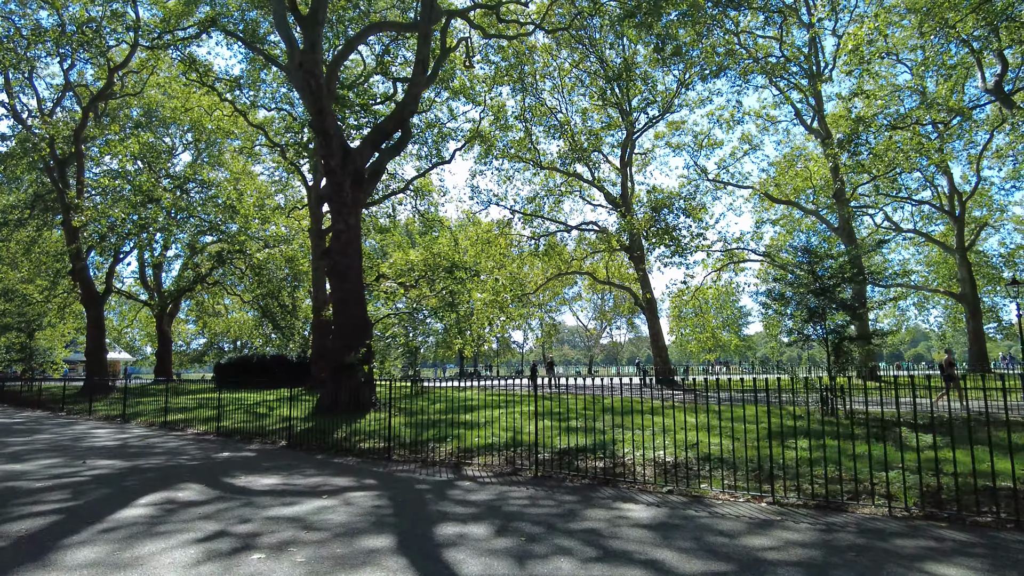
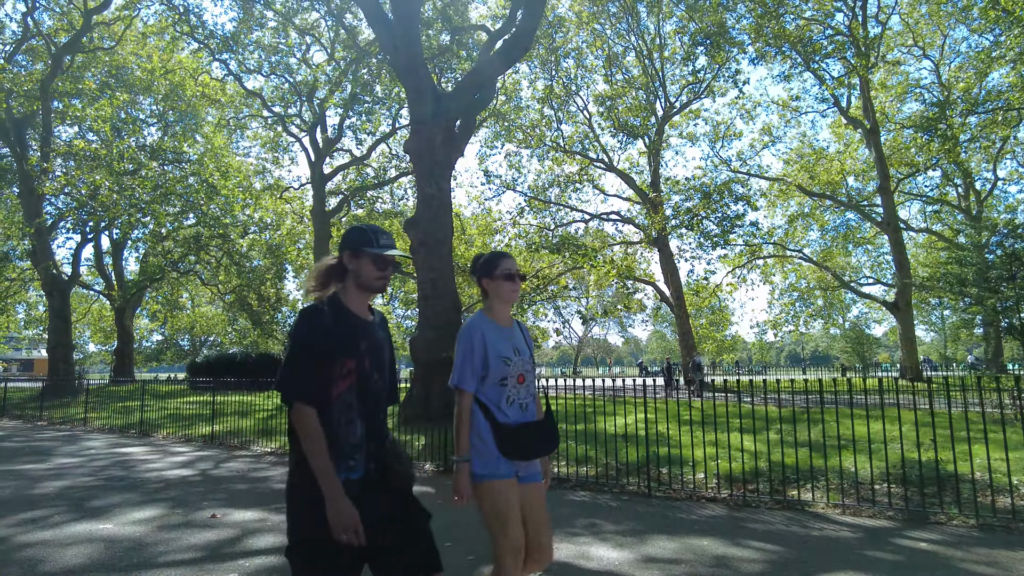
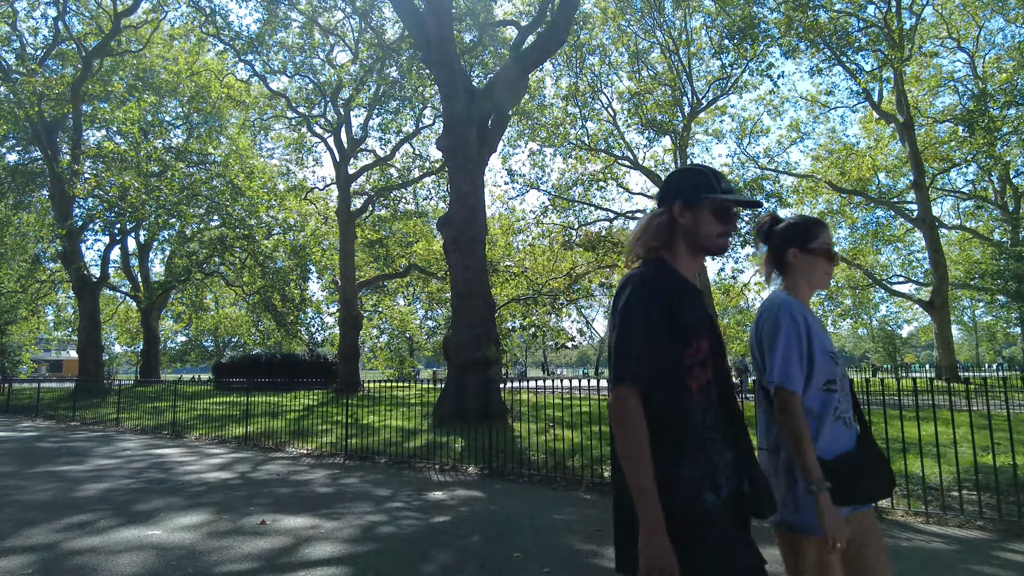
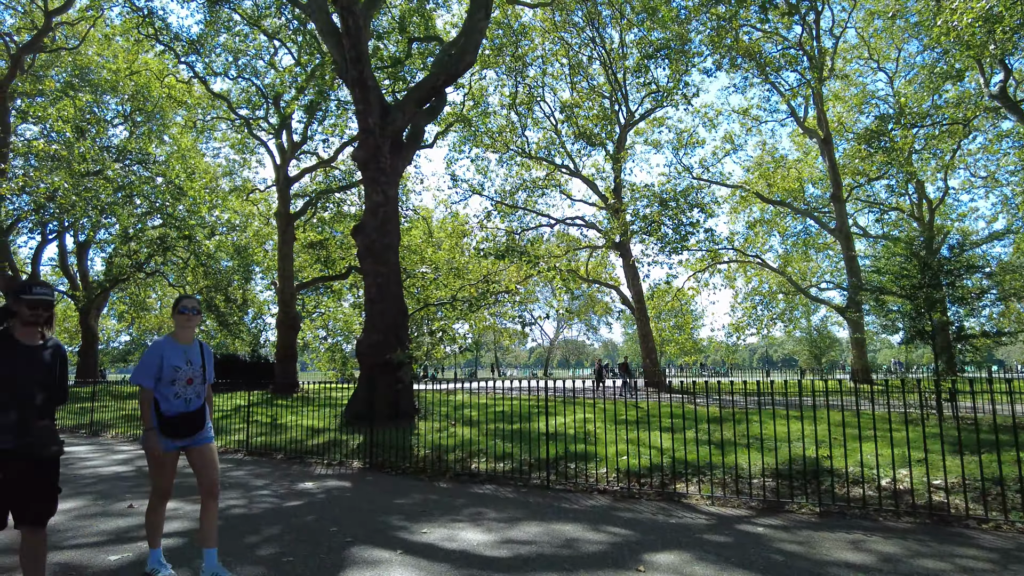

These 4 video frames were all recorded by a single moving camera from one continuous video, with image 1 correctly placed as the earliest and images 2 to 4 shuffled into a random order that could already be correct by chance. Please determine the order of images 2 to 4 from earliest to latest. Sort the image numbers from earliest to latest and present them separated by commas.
4, 2, 3
